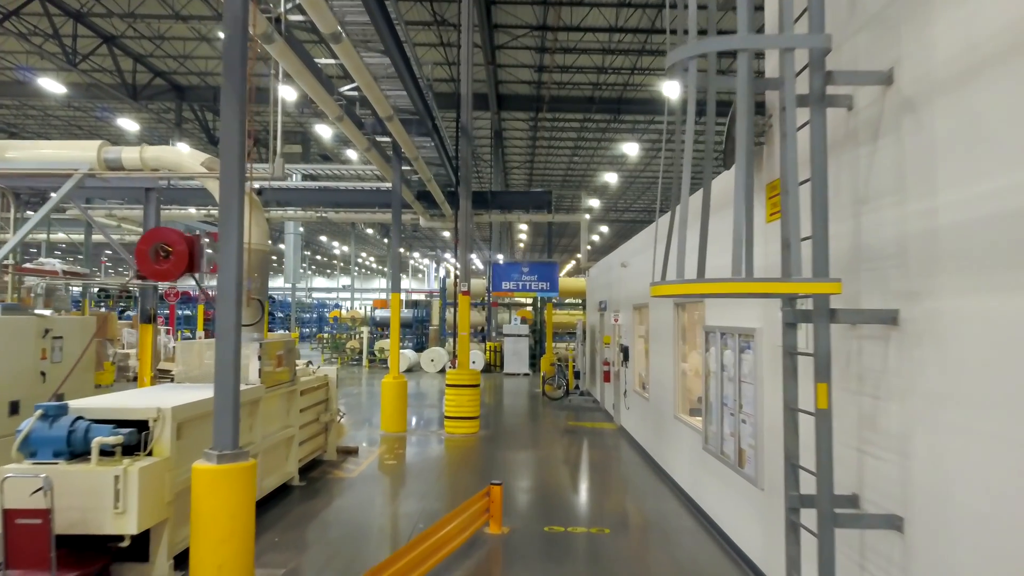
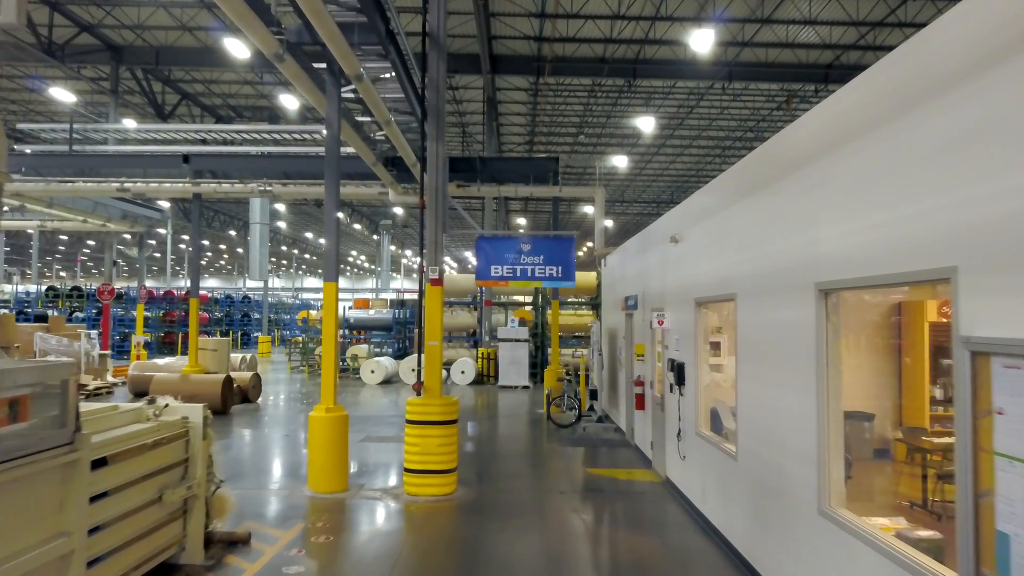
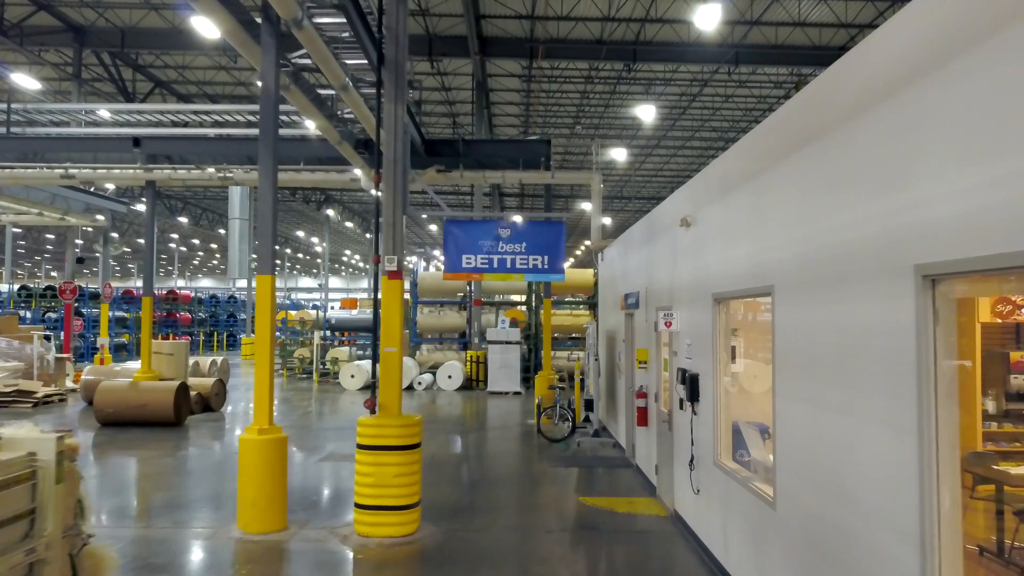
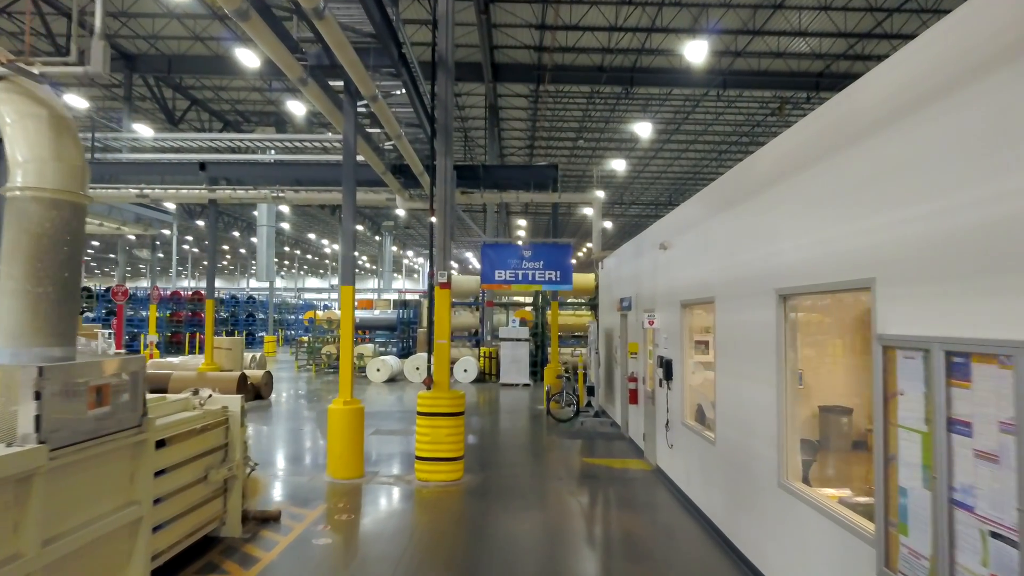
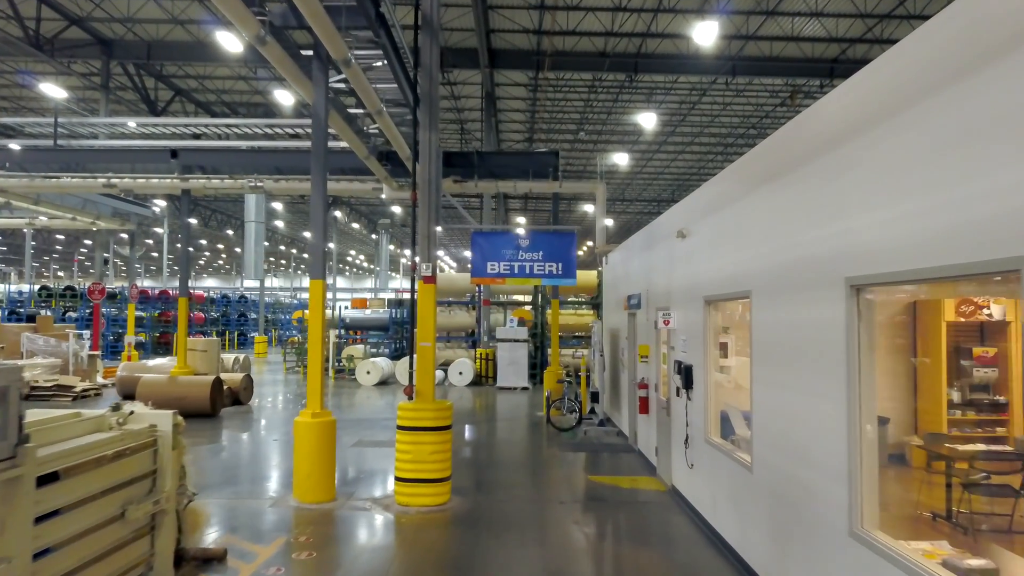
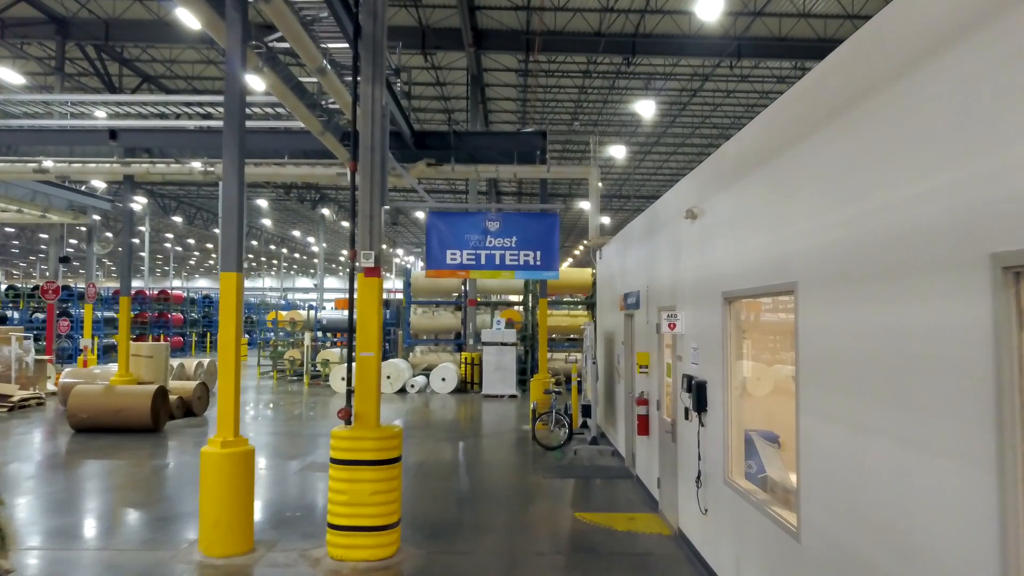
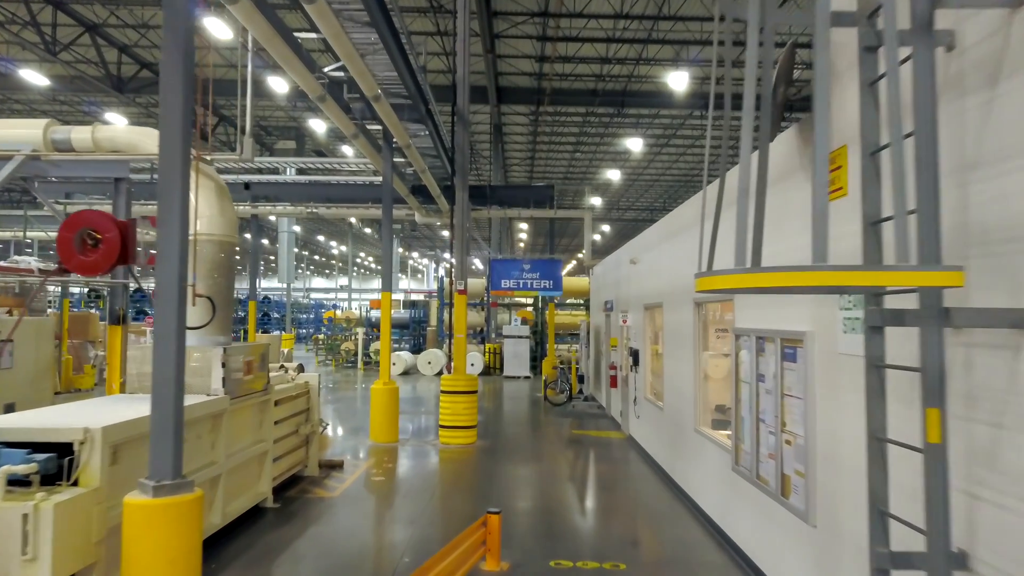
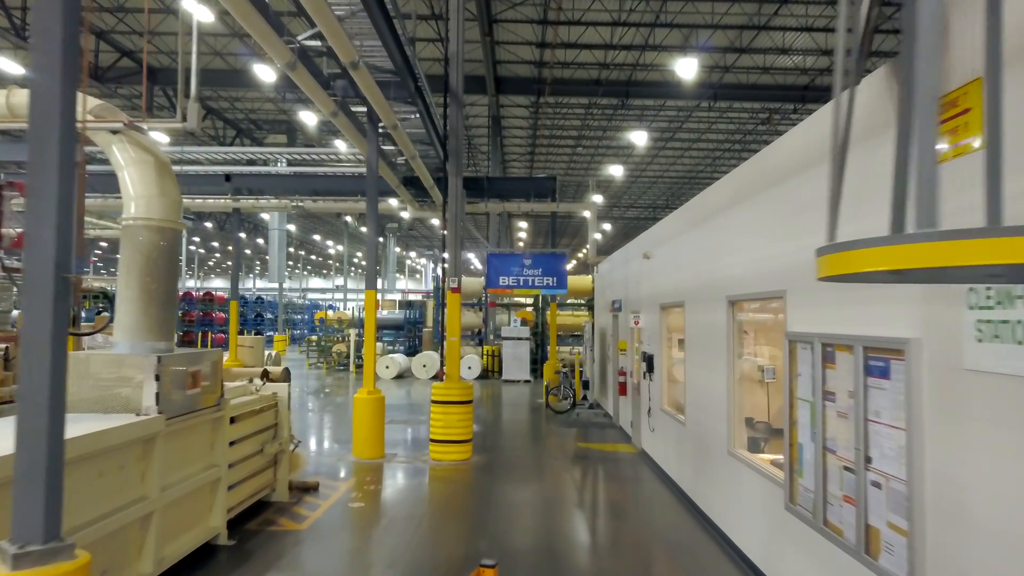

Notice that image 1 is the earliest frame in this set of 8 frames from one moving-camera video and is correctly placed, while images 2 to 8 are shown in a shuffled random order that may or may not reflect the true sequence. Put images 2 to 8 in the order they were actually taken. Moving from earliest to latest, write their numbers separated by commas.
7, 8, 4, 2, 5, 3, 6
